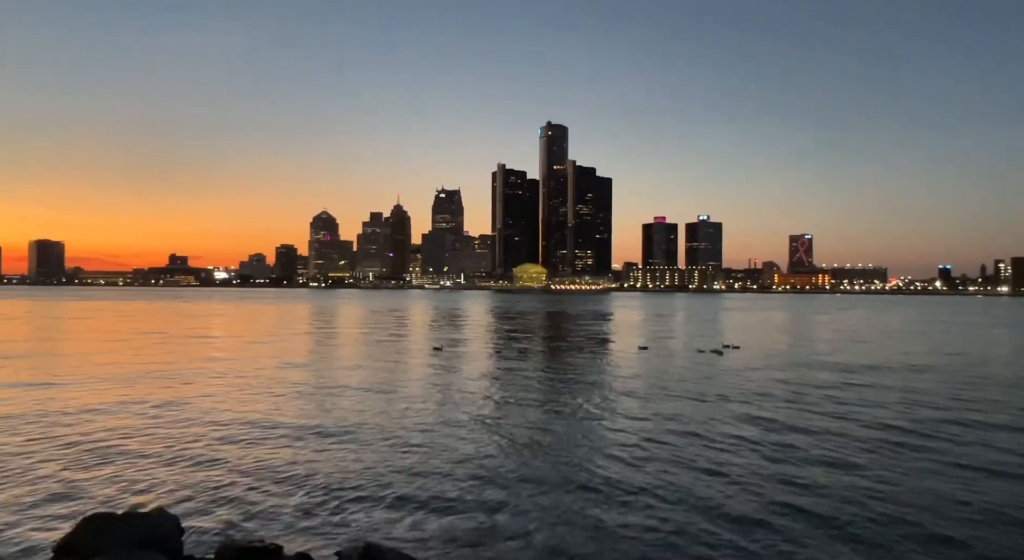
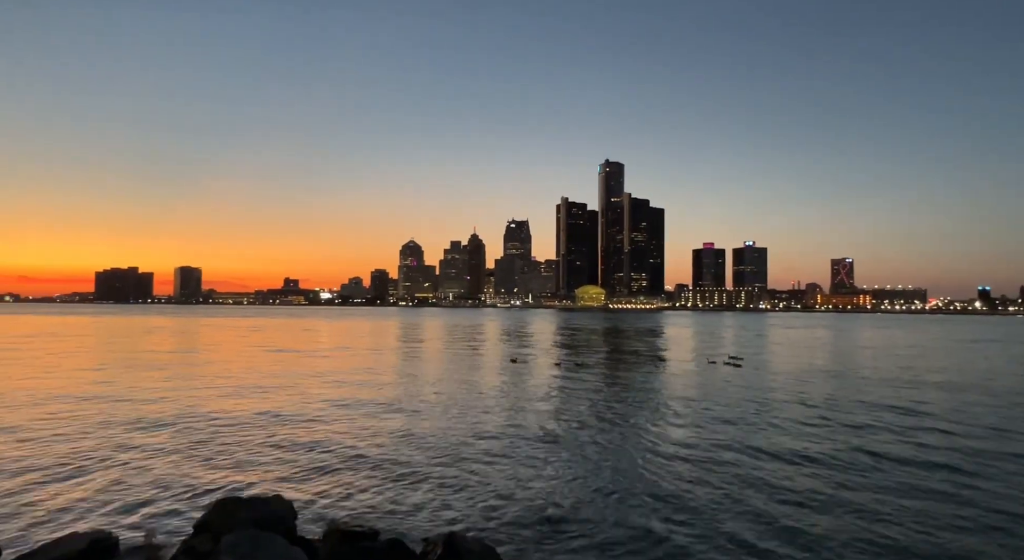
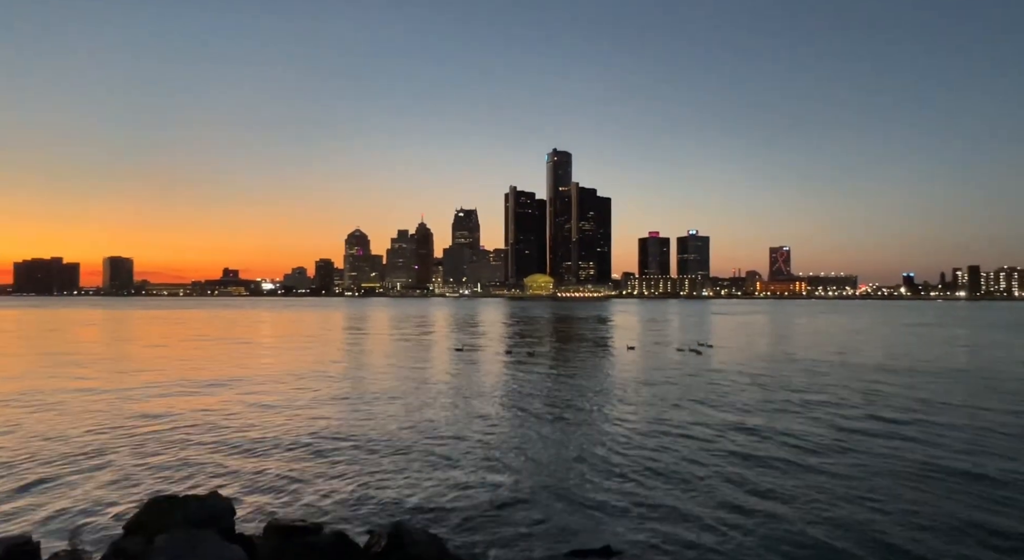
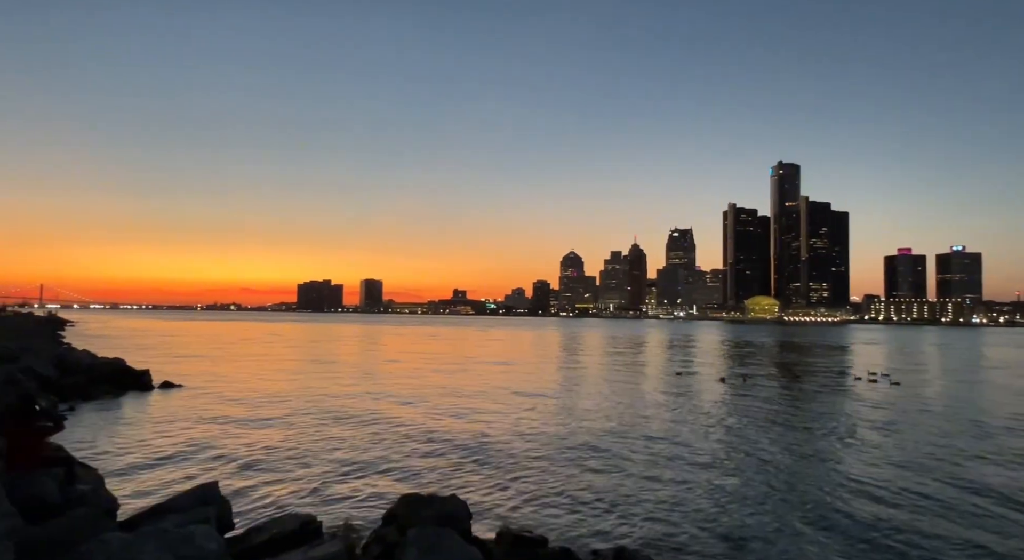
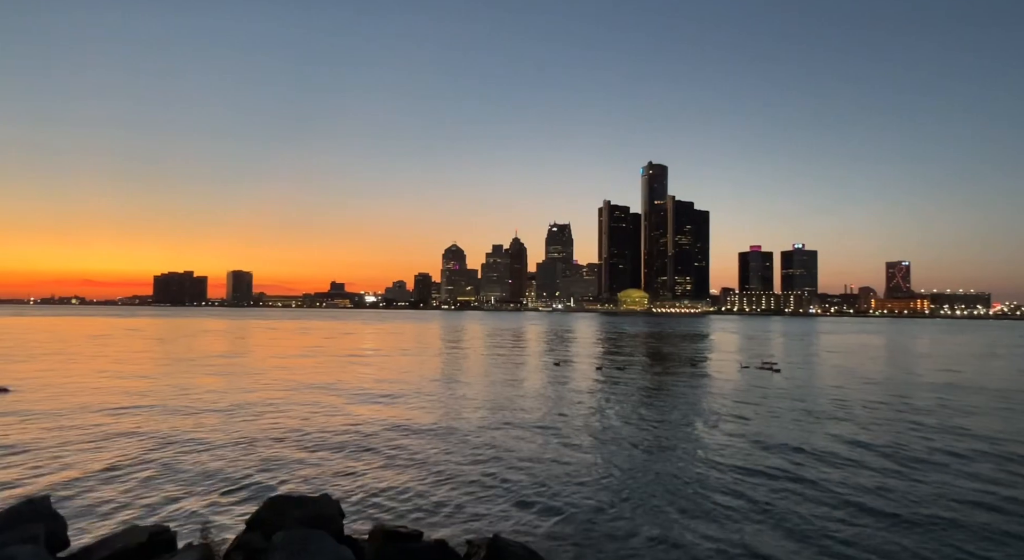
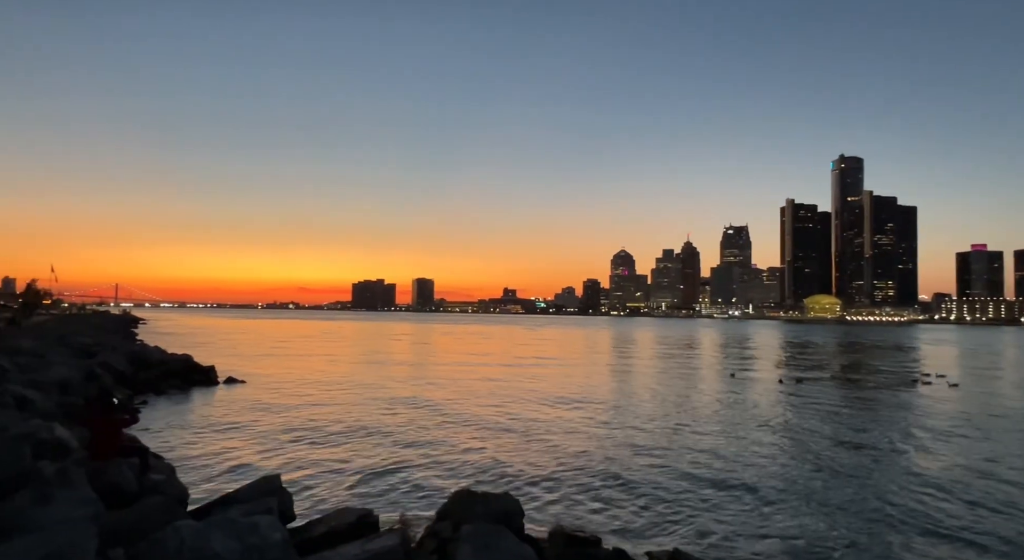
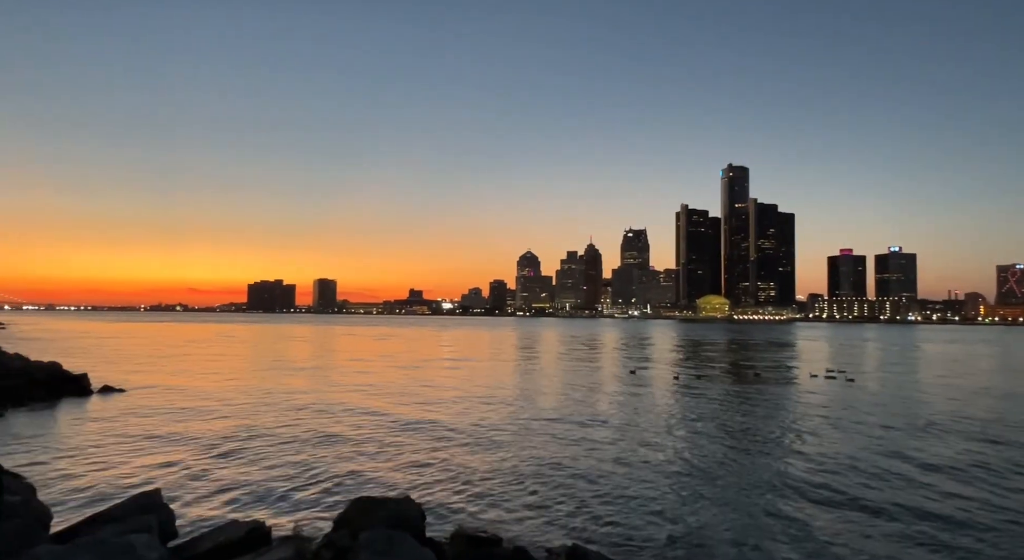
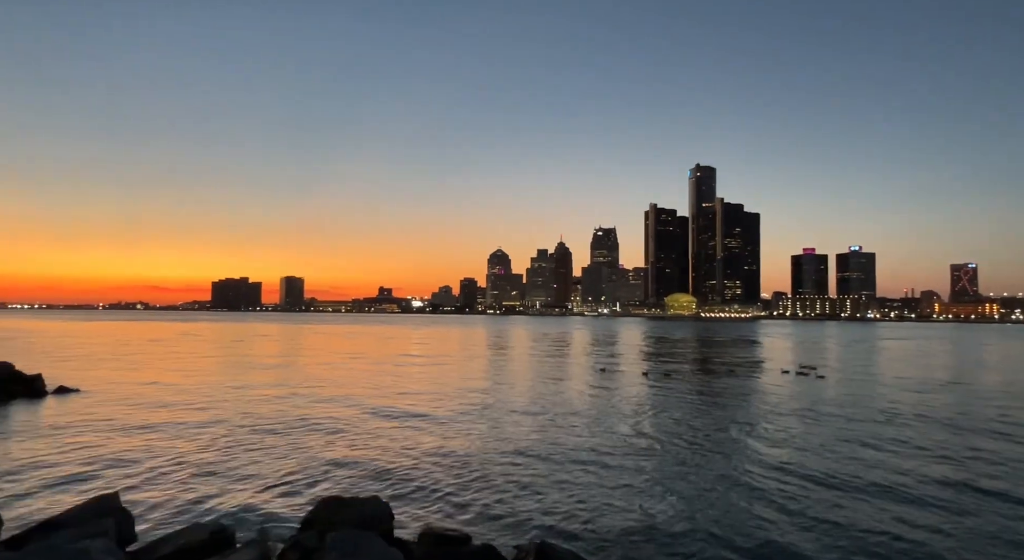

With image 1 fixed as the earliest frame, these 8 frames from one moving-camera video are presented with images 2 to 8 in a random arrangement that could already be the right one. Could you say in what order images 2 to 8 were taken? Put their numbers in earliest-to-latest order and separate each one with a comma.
3, 2, 5, 8, 7, 4, 6
